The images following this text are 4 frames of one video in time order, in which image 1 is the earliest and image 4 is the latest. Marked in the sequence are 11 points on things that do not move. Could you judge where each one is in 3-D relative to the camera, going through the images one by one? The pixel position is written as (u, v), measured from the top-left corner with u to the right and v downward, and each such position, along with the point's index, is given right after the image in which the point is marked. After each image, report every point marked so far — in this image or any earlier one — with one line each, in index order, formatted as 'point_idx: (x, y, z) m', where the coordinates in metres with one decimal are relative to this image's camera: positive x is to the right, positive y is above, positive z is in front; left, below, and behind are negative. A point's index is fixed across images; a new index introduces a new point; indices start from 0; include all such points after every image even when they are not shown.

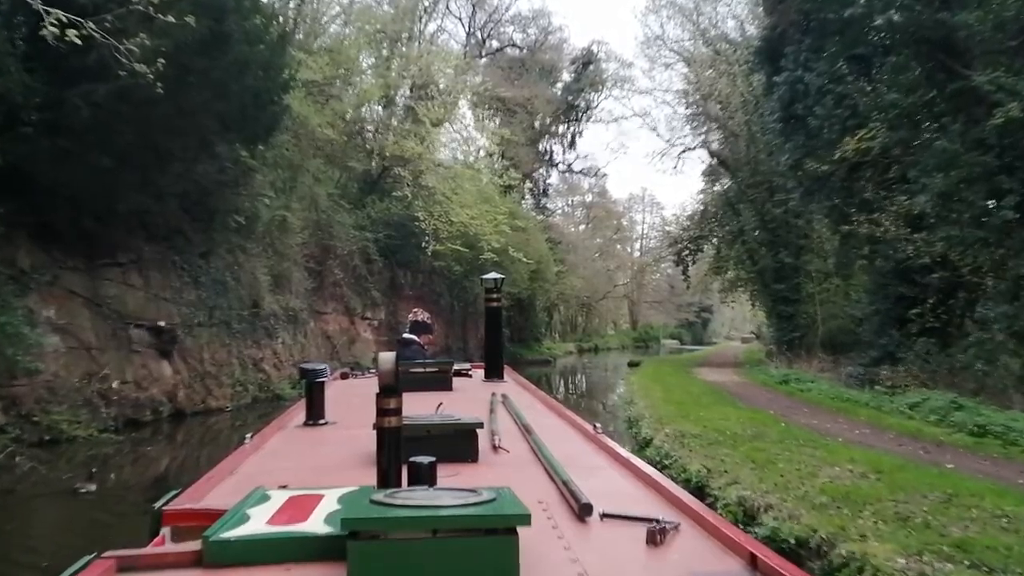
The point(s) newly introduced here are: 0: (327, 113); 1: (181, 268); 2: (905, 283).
0: (-3.9, +3.7, +17.3) m
1: (-5.4, +0.3, +13.4) m
2: (+6.5, +0.1, +13.8) m
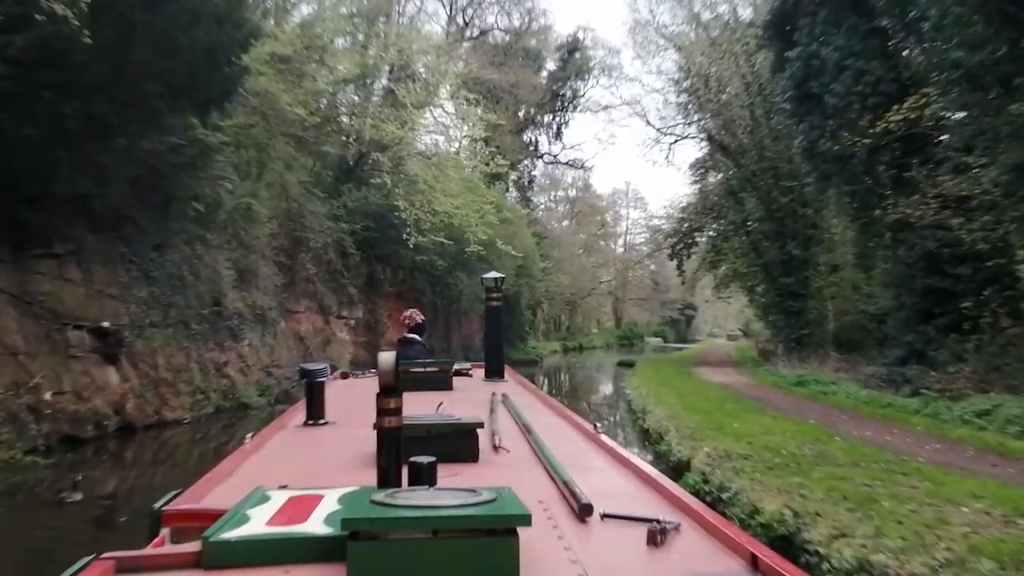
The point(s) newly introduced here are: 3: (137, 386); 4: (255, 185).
0: (-4.1, +3.7, +15.8) m
1: (-5.5, +0.4, +11.8) m
2: (+6.4, +0.2, +12.6) m
3: (-5.2, -1.3, +11.4) m
4: (-4.6, +1.8, +14.8) m
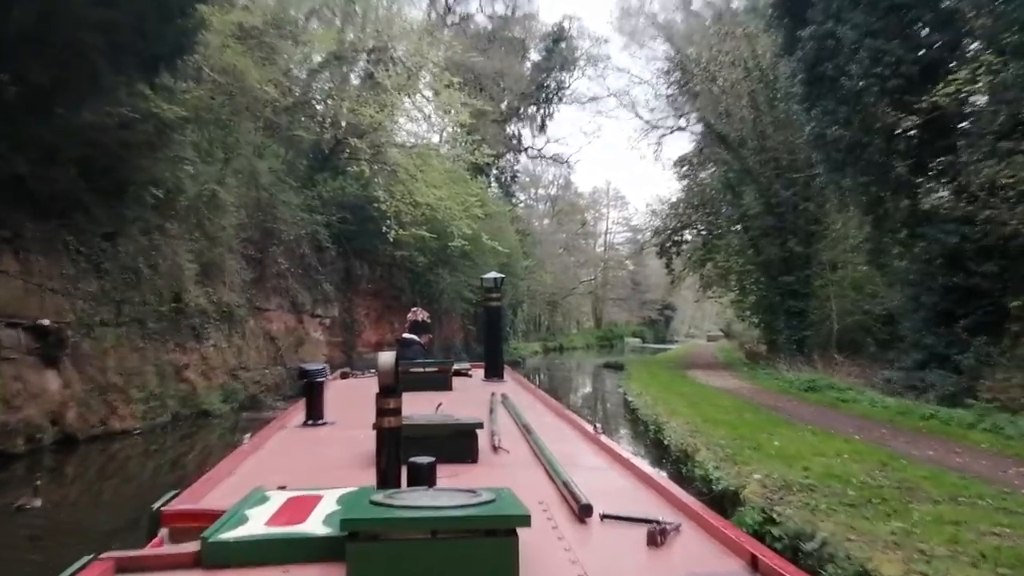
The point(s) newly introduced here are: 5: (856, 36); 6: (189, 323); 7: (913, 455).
0: (-4.3, +3.8, +14.6) m
1: (-5.5, +0.5, +10.6) m
2: (+6.3, +0.2, +11.7) m
3: (-5.2, -1.3, +10.1) m
4: (-4.7, +1.9, +13.5) m
5: (+5.2, +3.8, +12.6) m
6: (-4.9, -0.5, +12.7) m
7: (+3.0, -1.2, +6.2) m
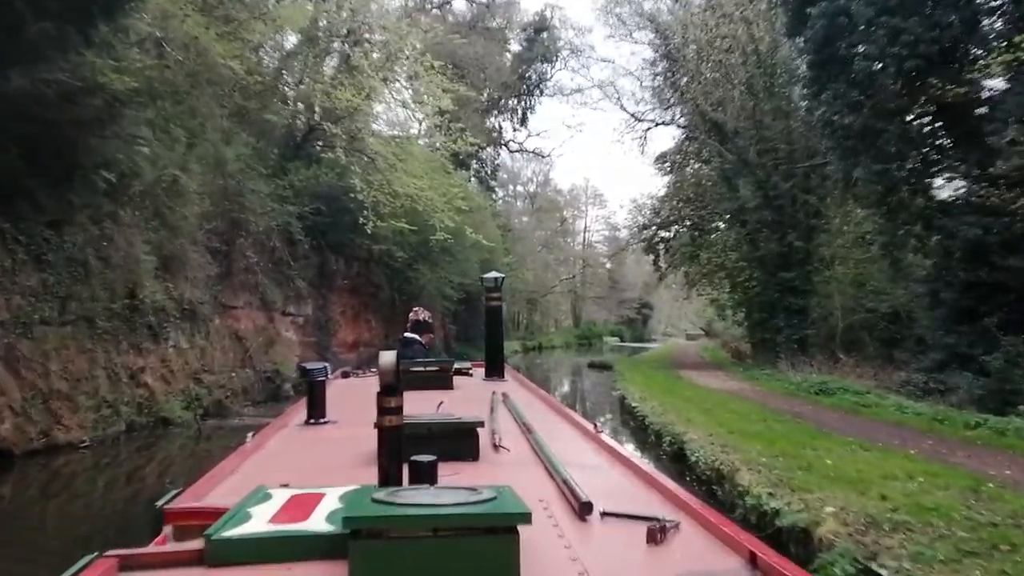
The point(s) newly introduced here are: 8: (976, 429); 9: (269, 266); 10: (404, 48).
0: (-4.4, +3.9, +13.4) m
1: (-5.6, +0.5, +9.3) m
2: (+6.2, +0.3, +10.9) m
3: (-5.3, -1.2, +8.9) m
4: (-4.9, +2.0, +12.3) m
5: (+5.1, +3.9, +11.7) m
6: (-5.1, -0.5, +11.5) m
7: (+3.1, -1.2, +5.2) m
8: (+4.2, -1.3, +7.5) m
9: (-4.7, +0.4, +16.2) m
10: (-2.0, +4.5, +15.7) m
